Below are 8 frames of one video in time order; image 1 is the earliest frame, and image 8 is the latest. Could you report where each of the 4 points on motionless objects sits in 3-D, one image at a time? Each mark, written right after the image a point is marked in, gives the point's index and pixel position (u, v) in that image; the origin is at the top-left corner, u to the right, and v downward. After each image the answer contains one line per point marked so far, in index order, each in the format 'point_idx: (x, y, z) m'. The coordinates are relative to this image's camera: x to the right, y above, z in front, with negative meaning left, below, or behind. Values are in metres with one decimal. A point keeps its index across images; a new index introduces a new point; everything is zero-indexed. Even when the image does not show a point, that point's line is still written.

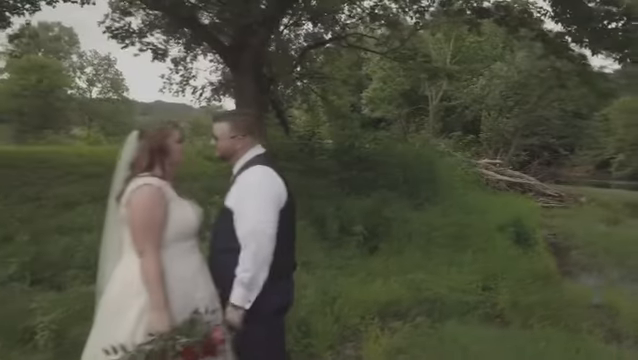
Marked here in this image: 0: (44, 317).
0: (-1.9, -1.0, +4.2) m
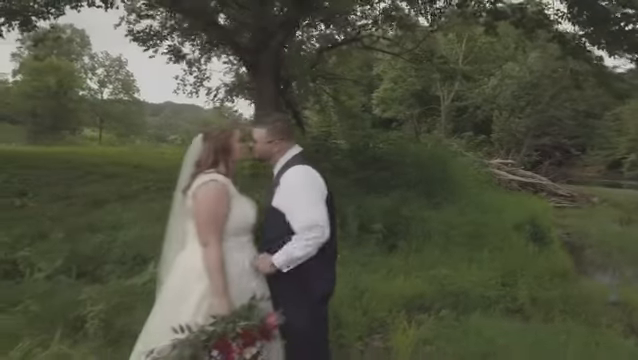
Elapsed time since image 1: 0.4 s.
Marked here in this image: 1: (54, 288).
0: (-1.7, -1.0, +4.4) m
1: (-2.2, -0.9, +4.9) m
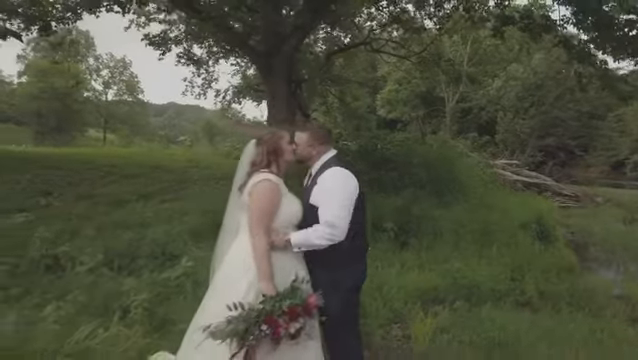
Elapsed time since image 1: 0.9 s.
0: (-1.5, -1.0, +4.8) m
1: (-2.0, -0.9, +5.2) m
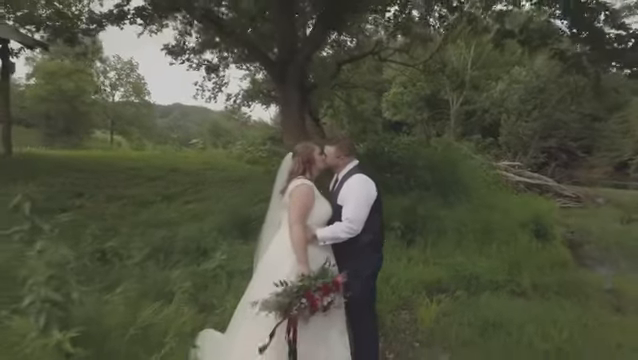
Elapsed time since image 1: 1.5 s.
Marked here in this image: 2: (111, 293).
0: (-1.3, -1.0, +5.6) m
1: (-1.8, -0.9, +6.0) m
2: (-1.7, -1.0, +4.9) m
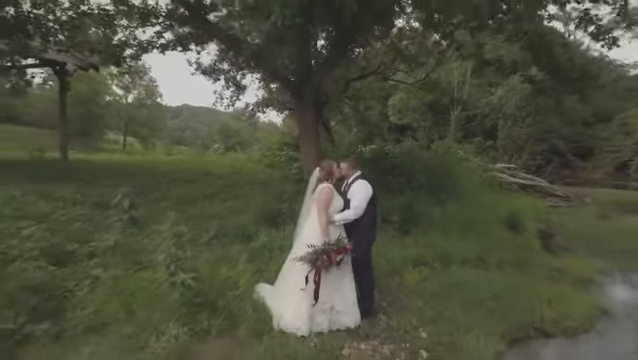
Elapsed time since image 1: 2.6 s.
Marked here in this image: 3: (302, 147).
0: (-1.1, -1.0, +8.0) m
1: (-1.6, -1.0, +8.5) m
2: (-1.5, -1.0, +7.3) m
3: (-0.4, +0.8, +15.3) m
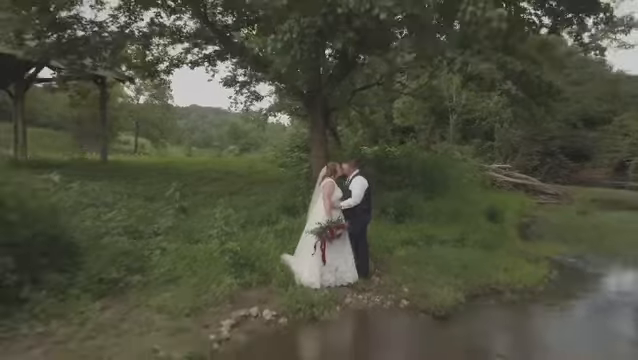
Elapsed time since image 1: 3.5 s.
0: (-0.9, -1.0, +10.5) m
1: (-1.4, -0.9, +10.9) m
2: (-1.4, -0.9, +9.7) m
3: (-0.2, +0.9, +17.7) m
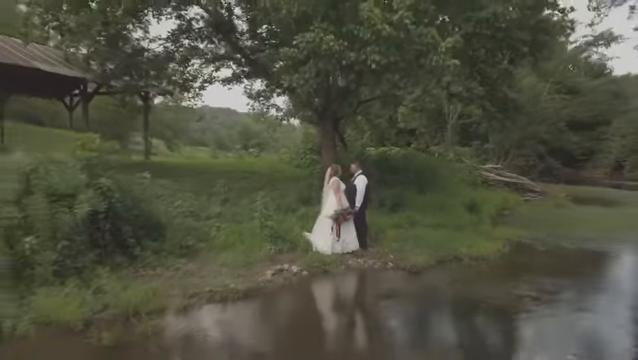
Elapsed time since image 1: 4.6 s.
0: (-0.7, -0.9, +14.0) m
1: (-1.1, -0.9, +14.5) m
2: (-1.1, -0.9, +13.3) m
3: (+0.2, +1.0, +21.3) m
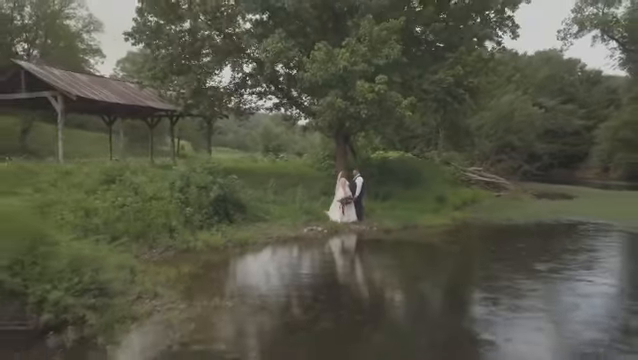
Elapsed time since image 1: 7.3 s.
0: (-0.1, -0.9, +22.9) m
1: (-0.5, -0.8, +23.4) m
2: (-0.6, -0.9, +22.3) m
3: (+1.0, +1.0, +30.1) m
